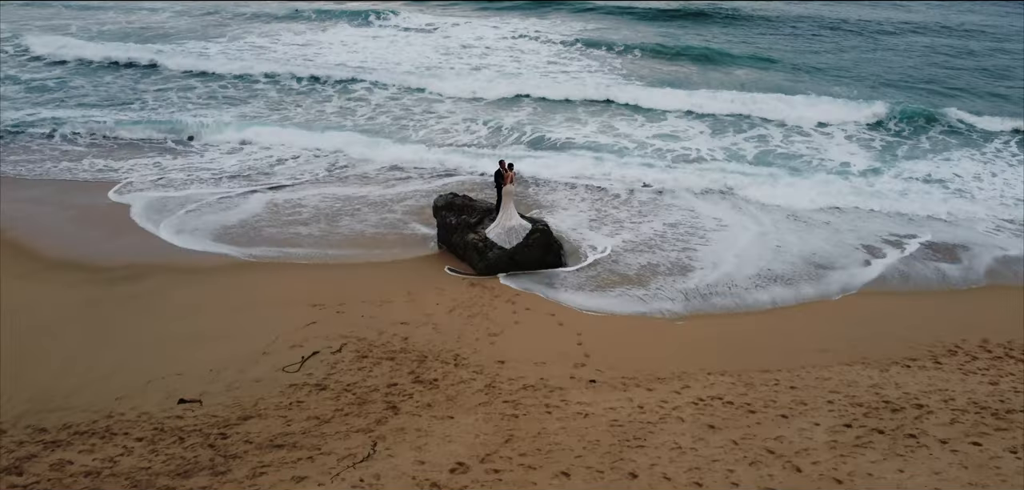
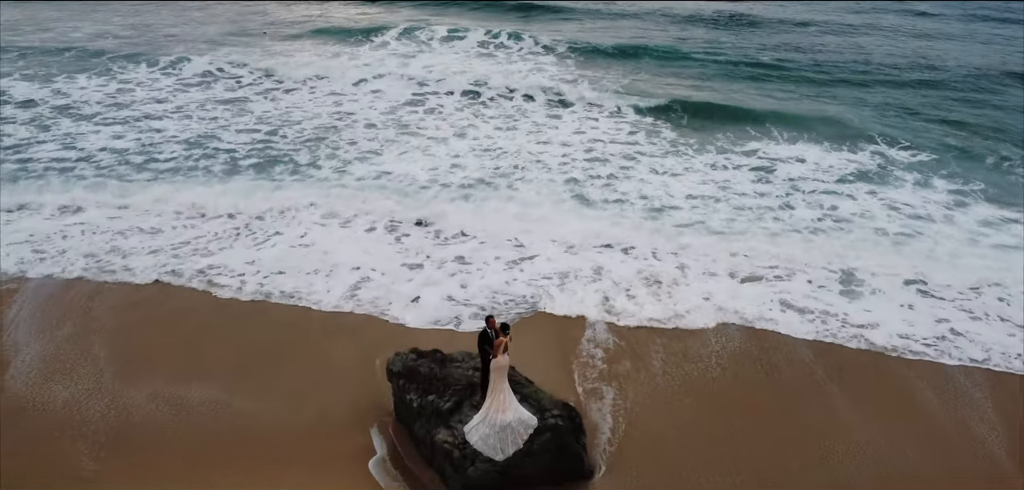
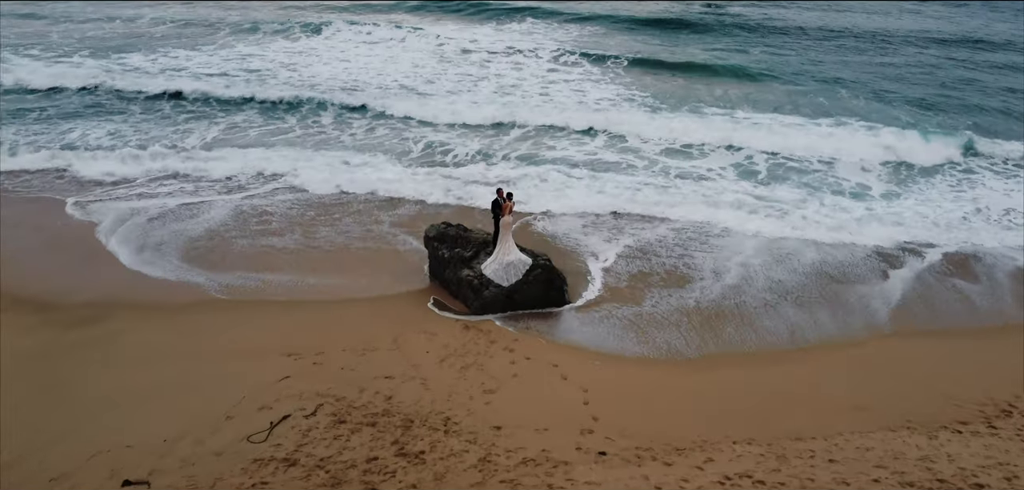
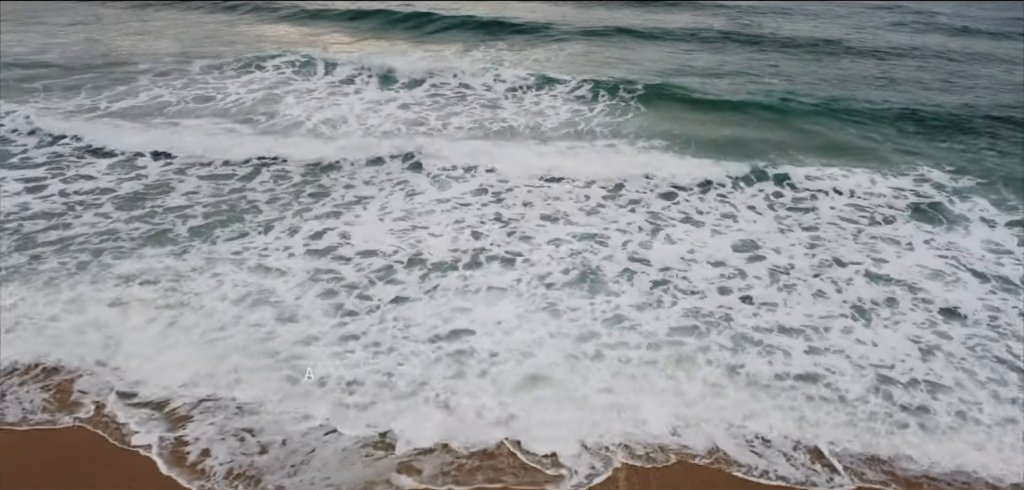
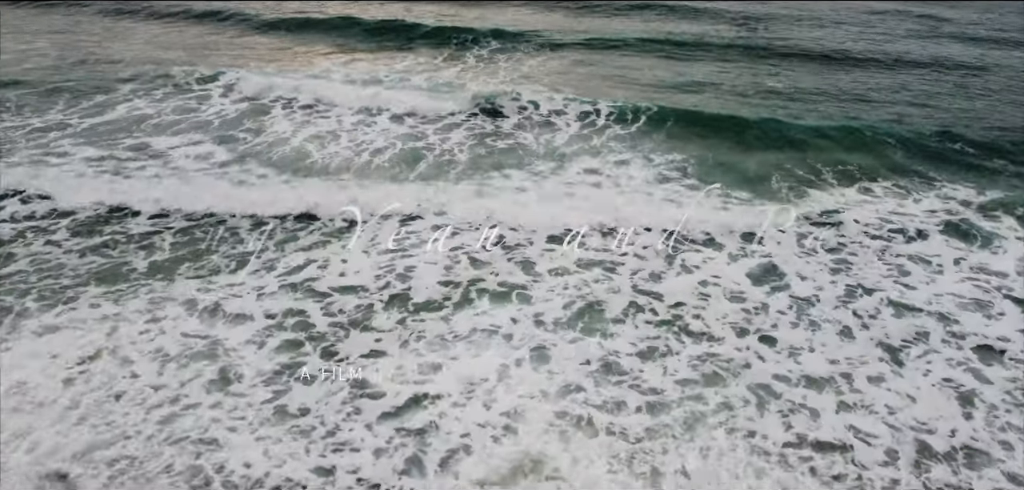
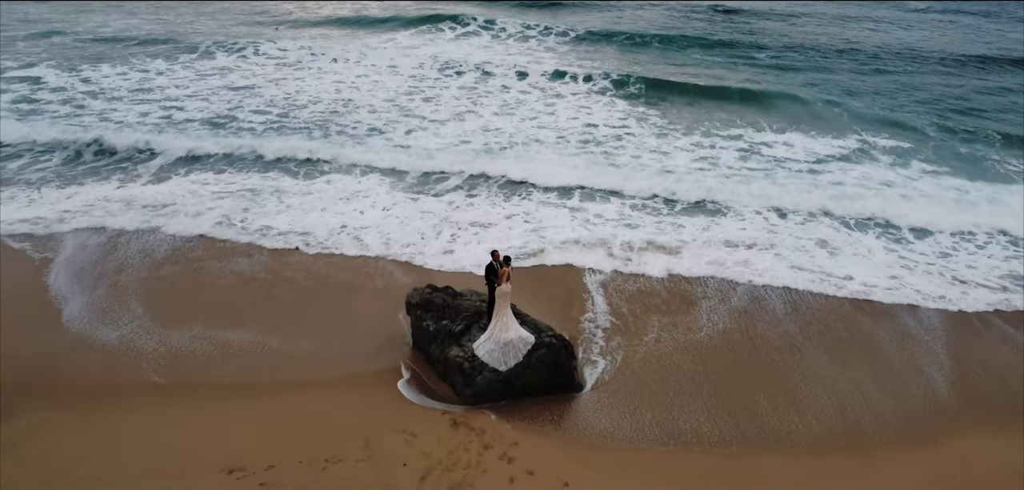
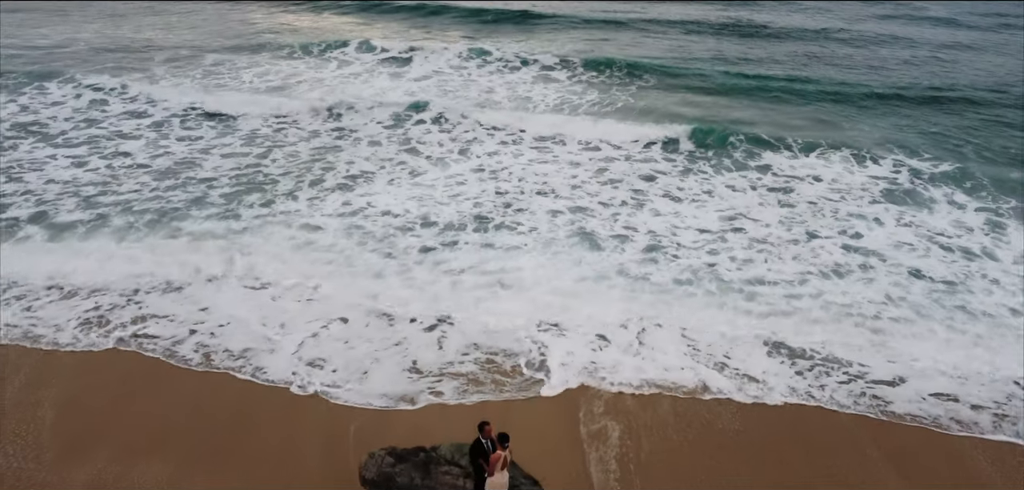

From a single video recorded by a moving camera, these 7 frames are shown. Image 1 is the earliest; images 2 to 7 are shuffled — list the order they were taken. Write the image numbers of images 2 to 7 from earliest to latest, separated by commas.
3, 6, 2, 7, 4, 5
